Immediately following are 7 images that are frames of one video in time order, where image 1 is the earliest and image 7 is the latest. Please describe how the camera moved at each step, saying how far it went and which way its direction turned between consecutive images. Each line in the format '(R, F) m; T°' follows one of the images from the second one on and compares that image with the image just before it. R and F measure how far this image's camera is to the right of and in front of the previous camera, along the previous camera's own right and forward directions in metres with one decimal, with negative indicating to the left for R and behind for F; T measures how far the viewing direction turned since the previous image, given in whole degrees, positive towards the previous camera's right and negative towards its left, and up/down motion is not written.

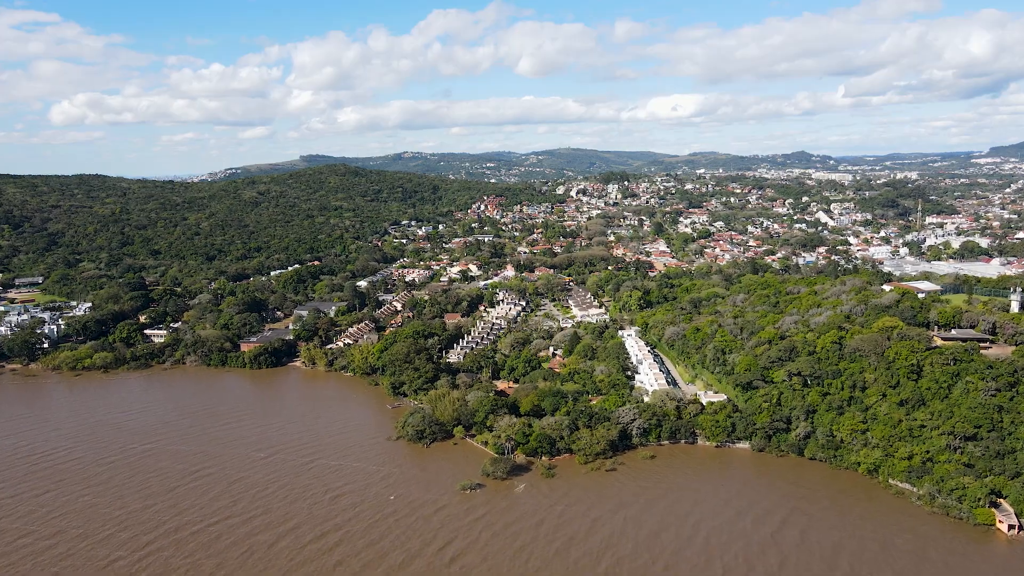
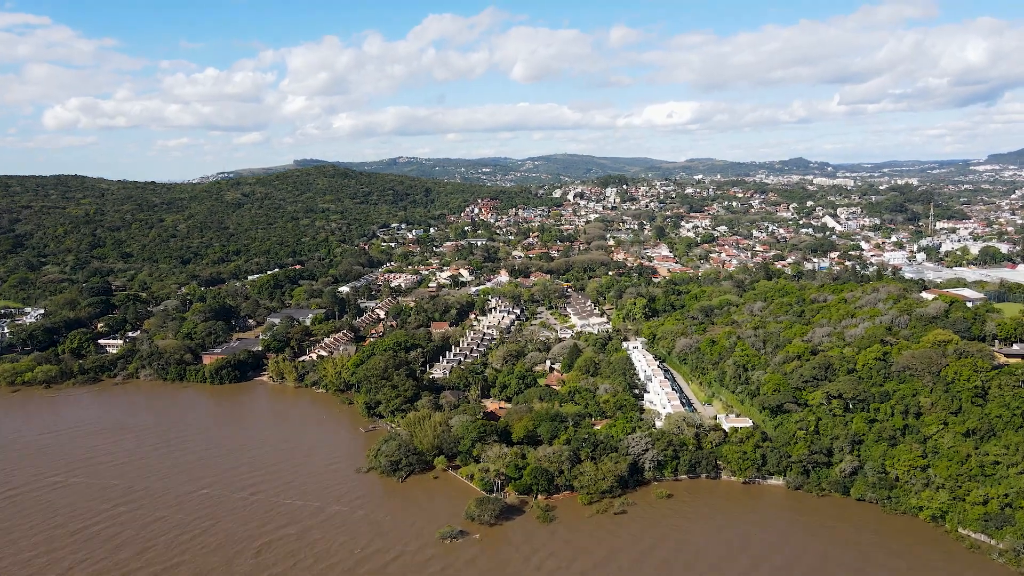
(+0.2, +4.9) m; 0°
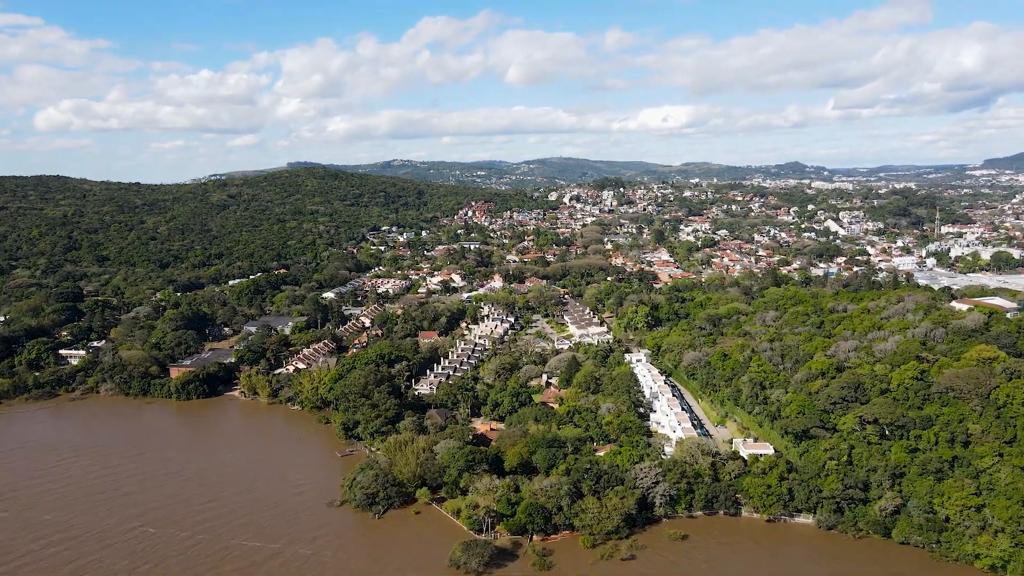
(+0.1, +3.3) m; 0°
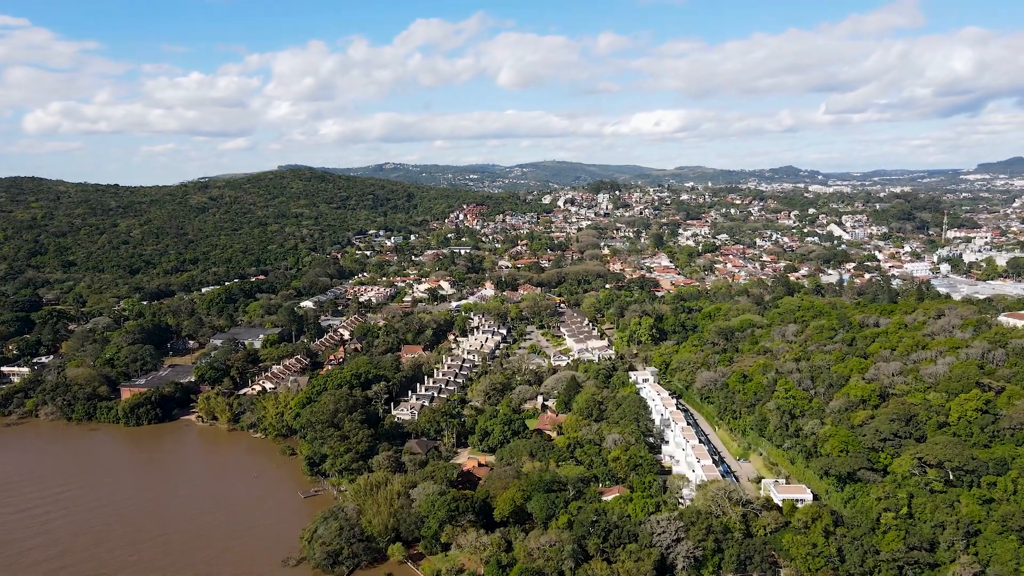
(0.0, +4.2) m; +1°
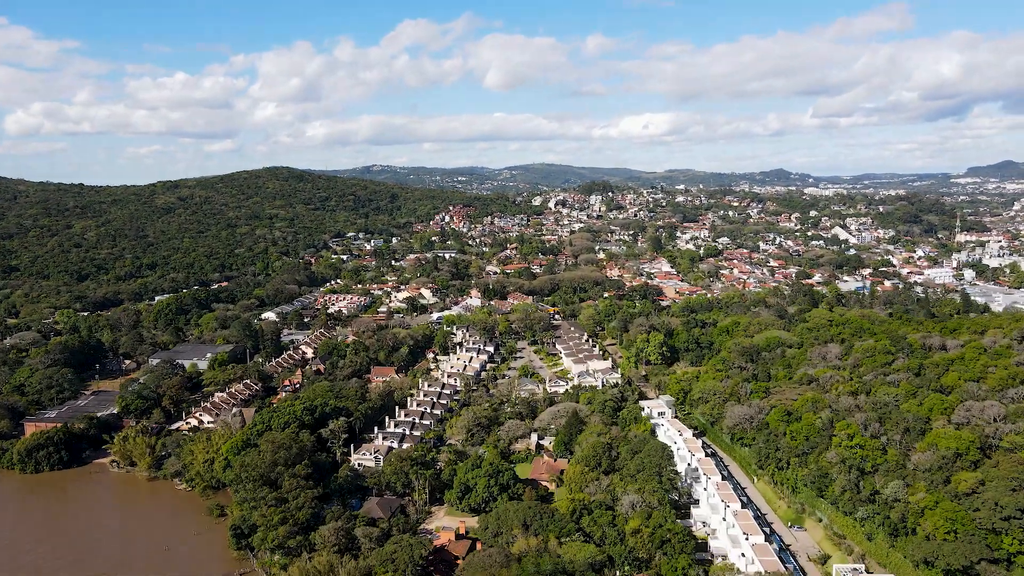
(0.0, +6.2) m; +1°
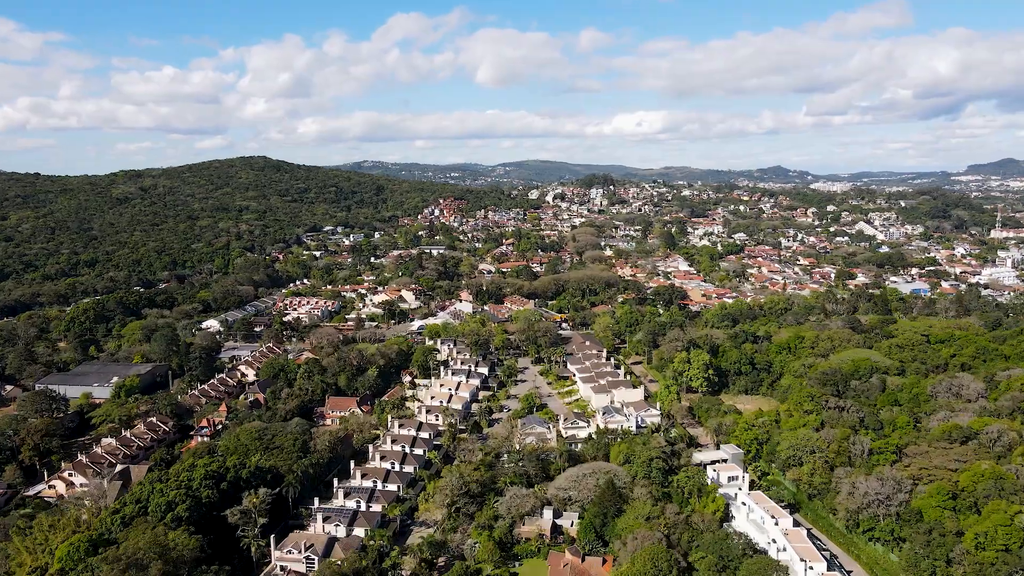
(-0.3, +9.3) m; +1°
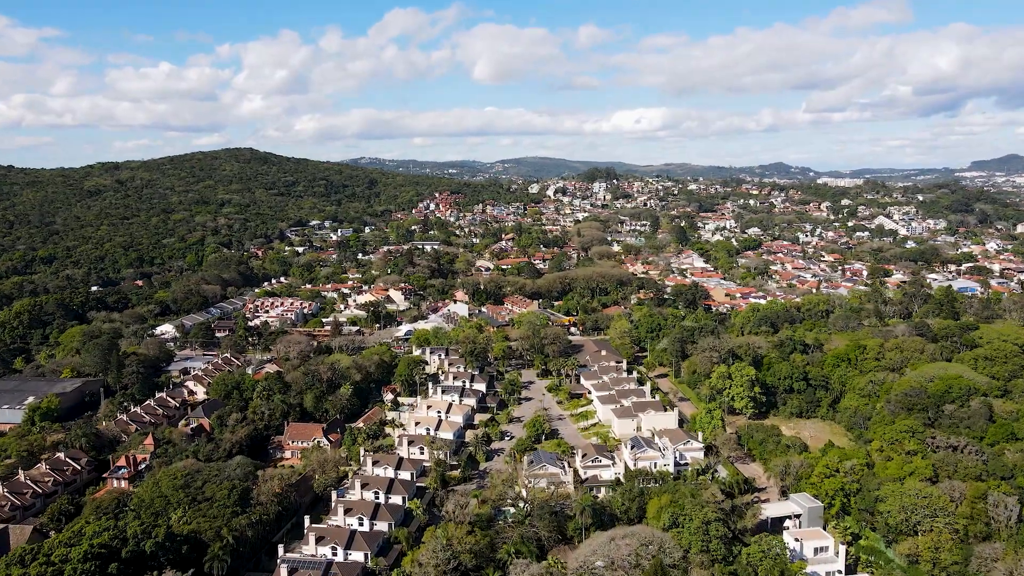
(-0.1, +5.5) m; 0°
